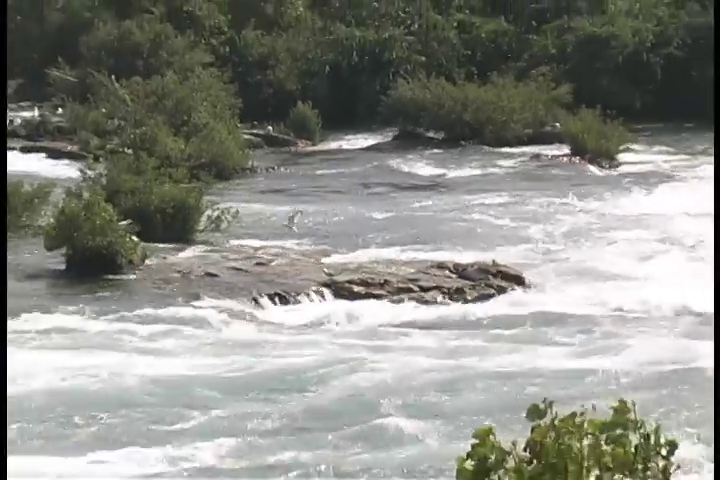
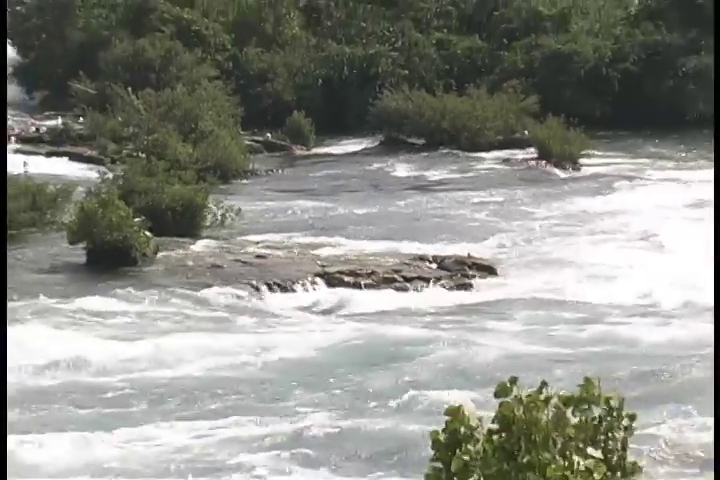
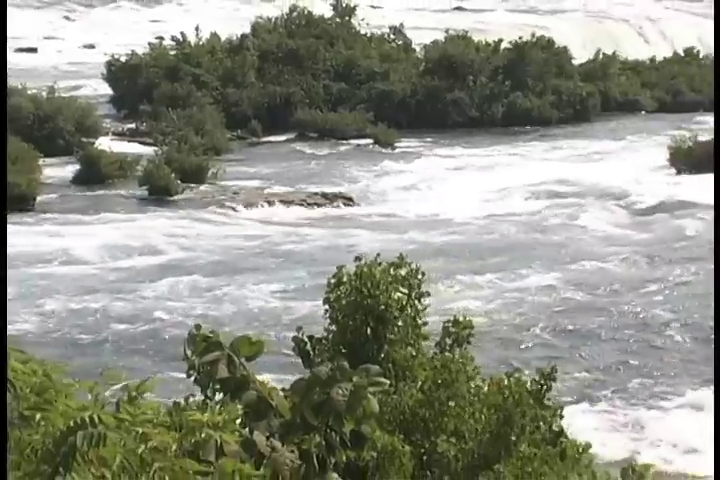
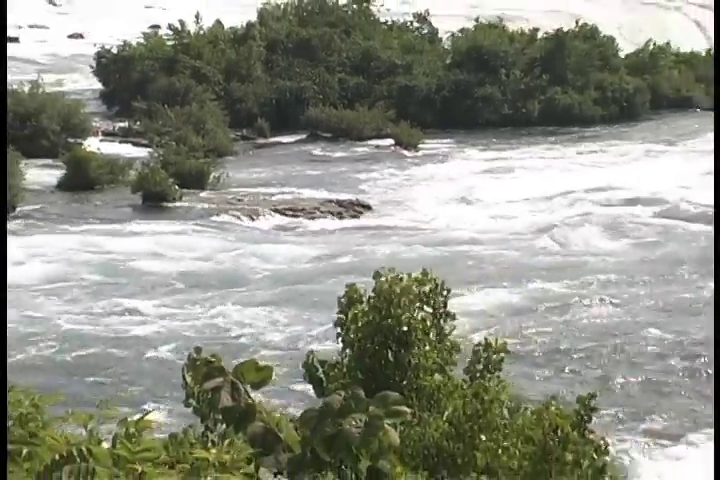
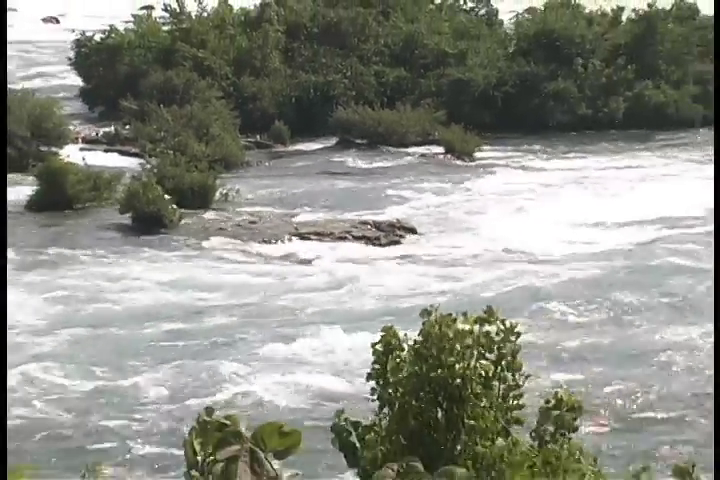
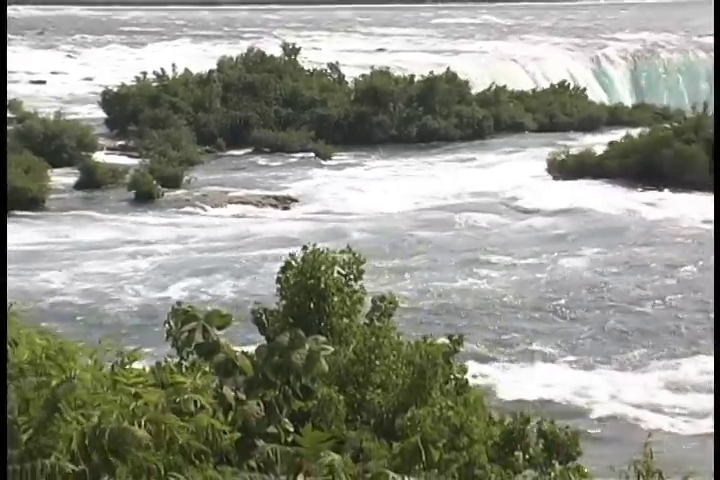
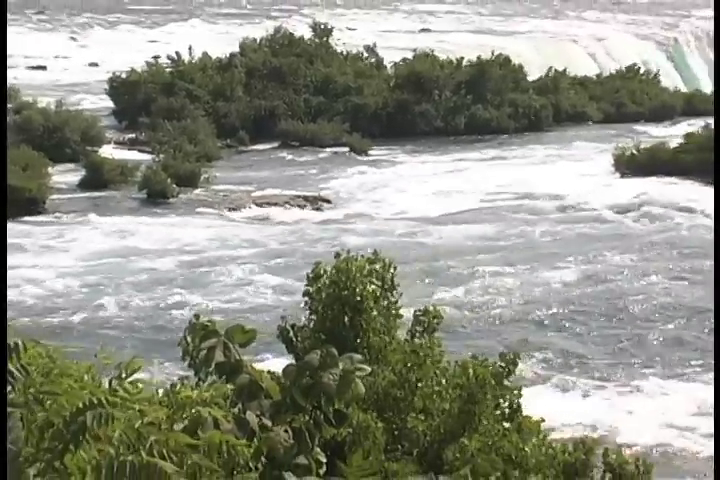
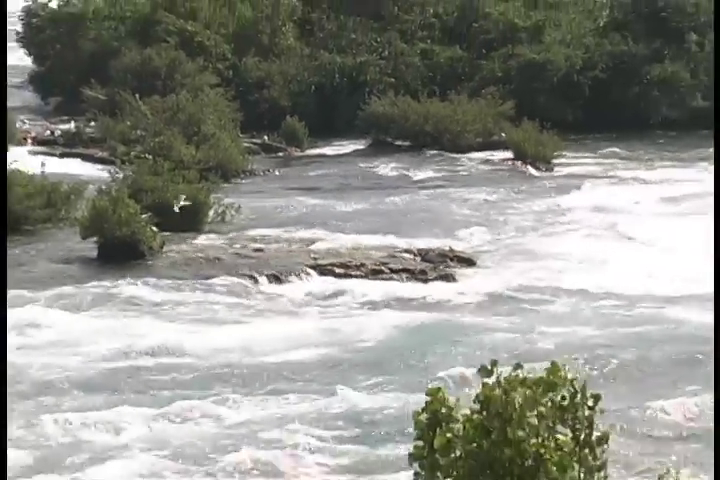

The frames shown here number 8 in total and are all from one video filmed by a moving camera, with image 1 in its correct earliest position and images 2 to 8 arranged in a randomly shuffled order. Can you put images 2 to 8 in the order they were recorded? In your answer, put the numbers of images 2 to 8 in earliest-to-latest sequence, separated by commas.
2, 8, 5, 4, 3, 7, 6
